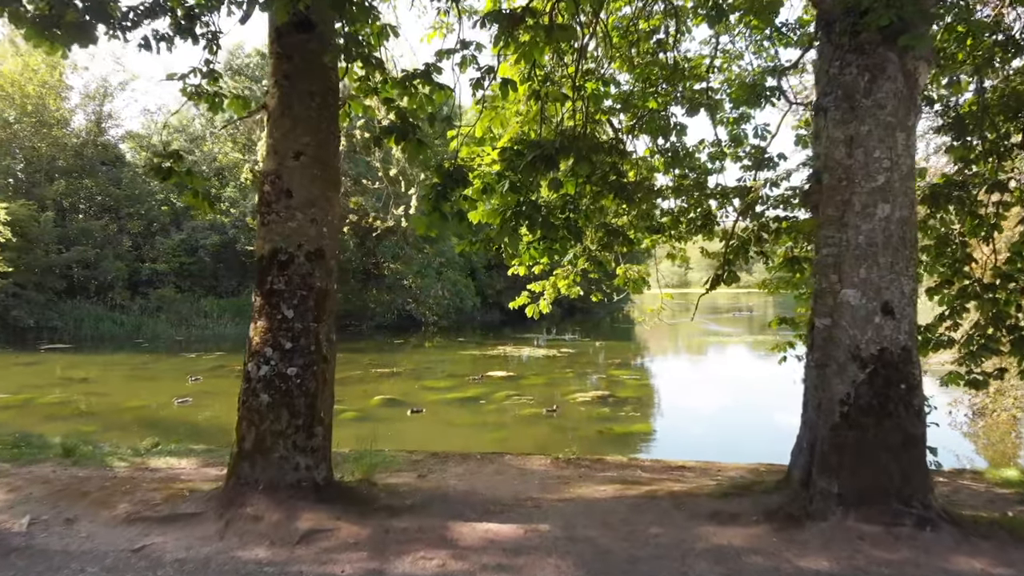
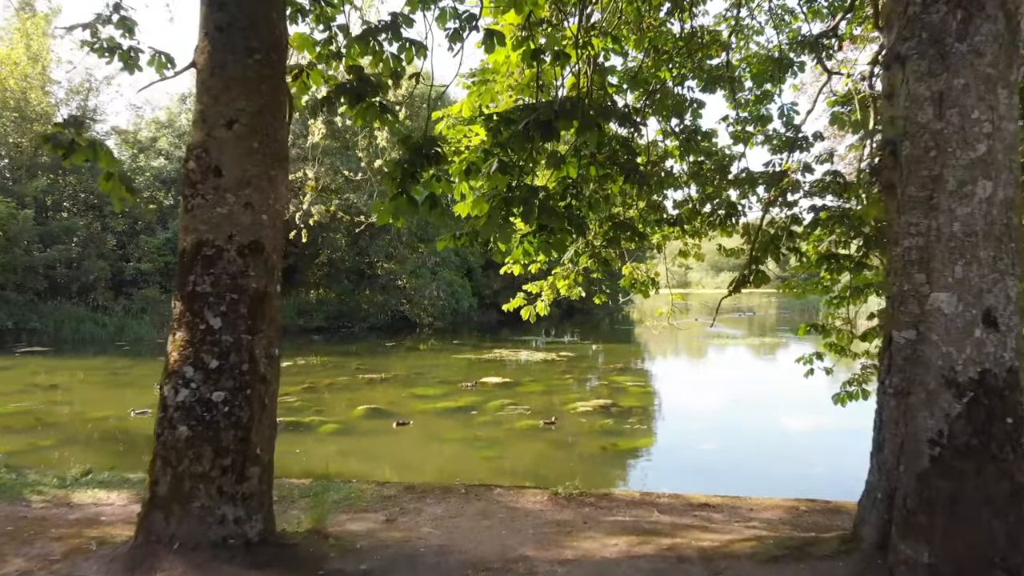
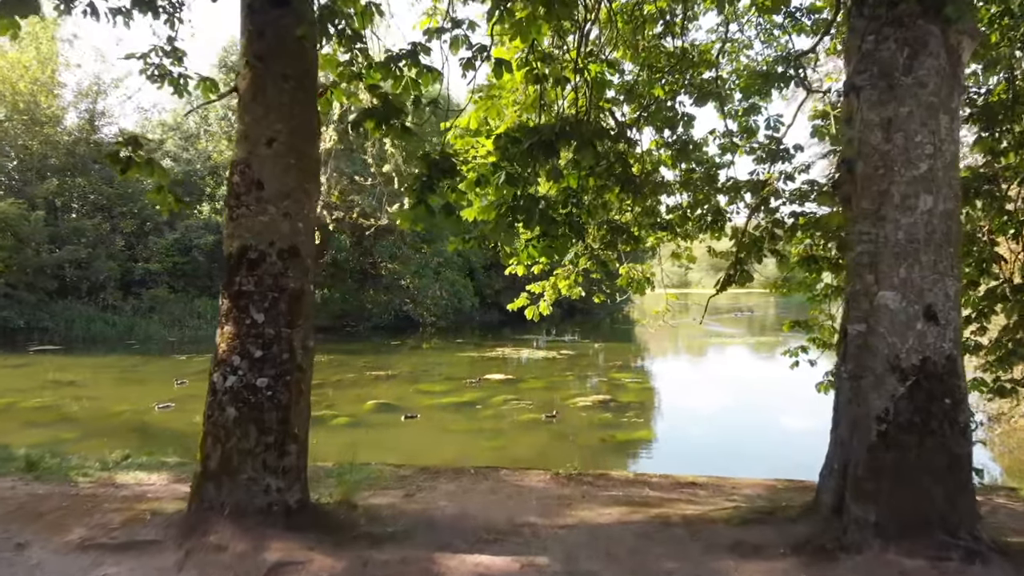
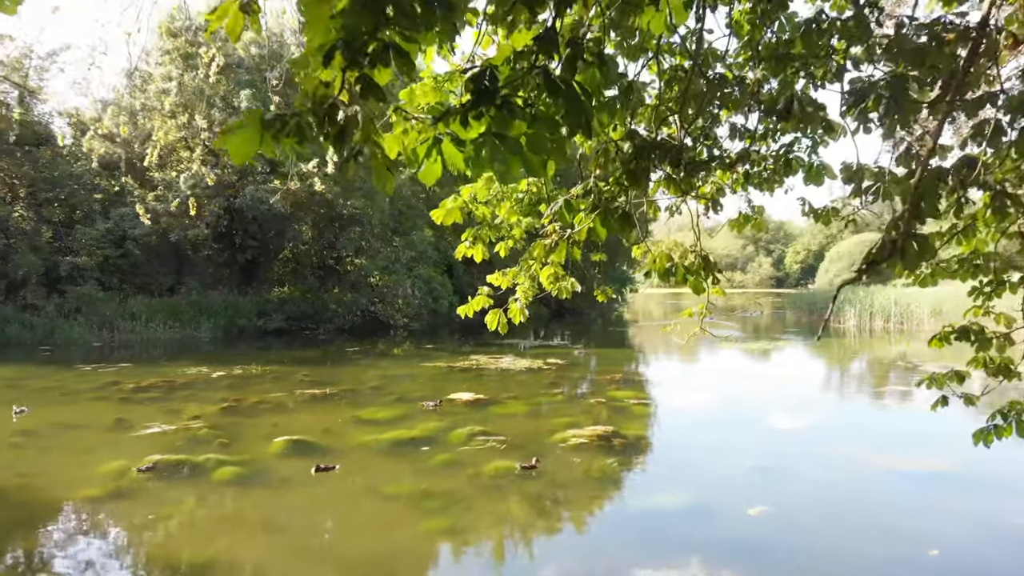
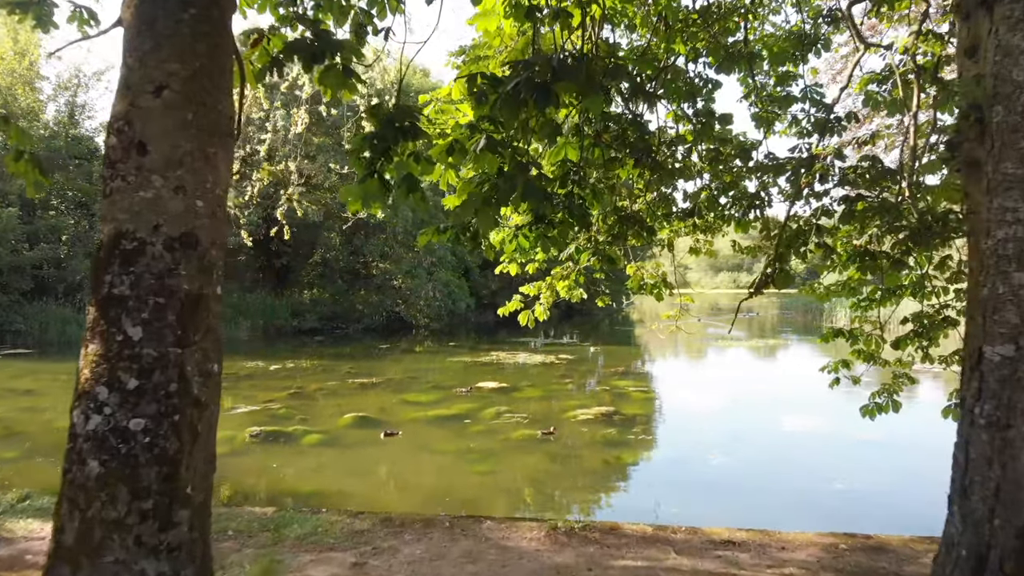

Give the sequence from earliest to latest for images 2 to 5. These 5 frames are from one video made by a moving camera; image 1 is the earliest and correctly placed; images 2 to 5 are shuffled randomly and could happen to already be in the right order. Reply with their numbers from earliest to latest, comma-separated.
3, 2, 5, 4
